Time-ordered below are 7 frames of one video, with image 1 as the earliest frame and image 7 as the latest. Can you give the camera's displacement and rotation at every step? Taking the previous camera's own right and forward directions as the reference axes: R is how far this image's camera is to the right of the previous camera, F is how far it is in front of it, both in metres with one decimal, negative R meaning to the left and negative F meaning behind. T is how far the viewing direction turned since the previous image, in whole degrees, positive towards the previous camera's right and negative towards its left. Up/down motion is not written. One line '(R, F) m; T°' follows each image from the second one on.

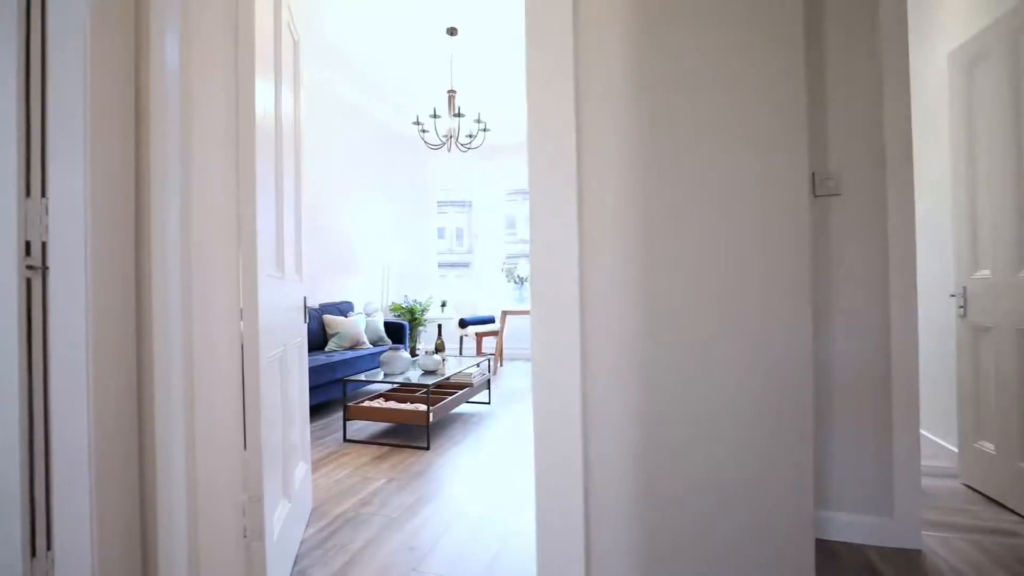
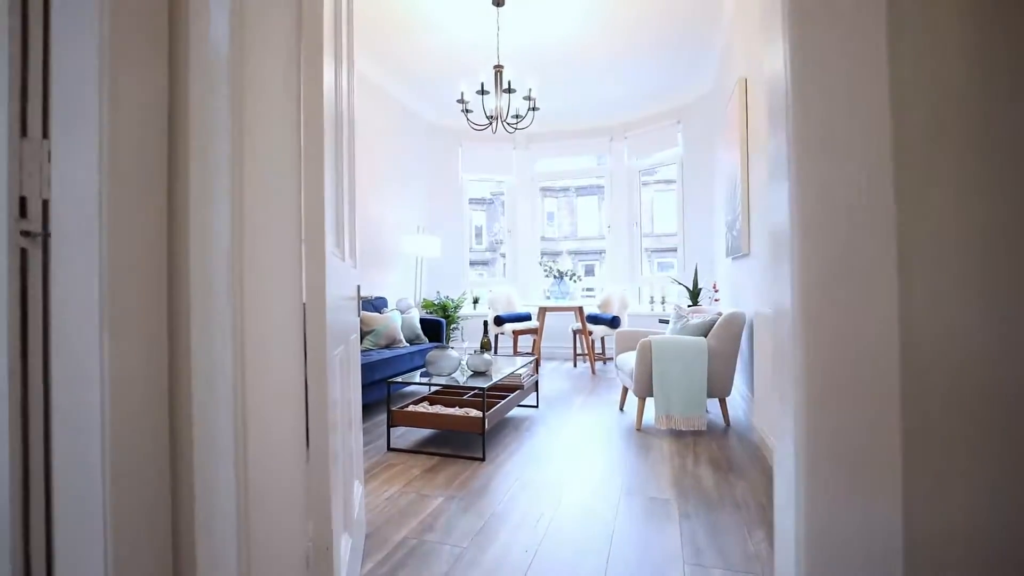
(-0.3, +0.3) m; -2°
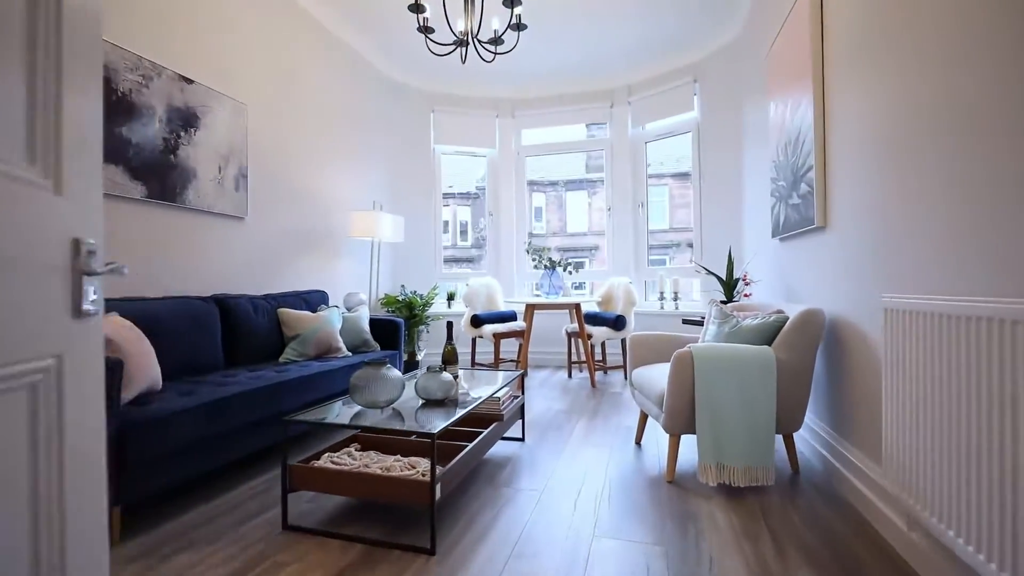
(+0.1, +1.0) m; +1°
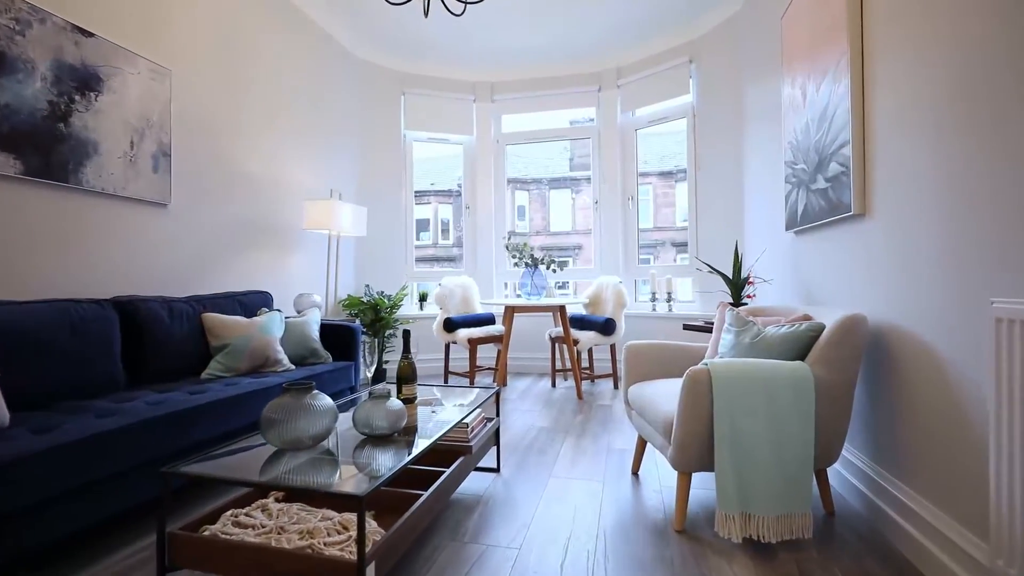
(+0.1, +0.5) m; +2°
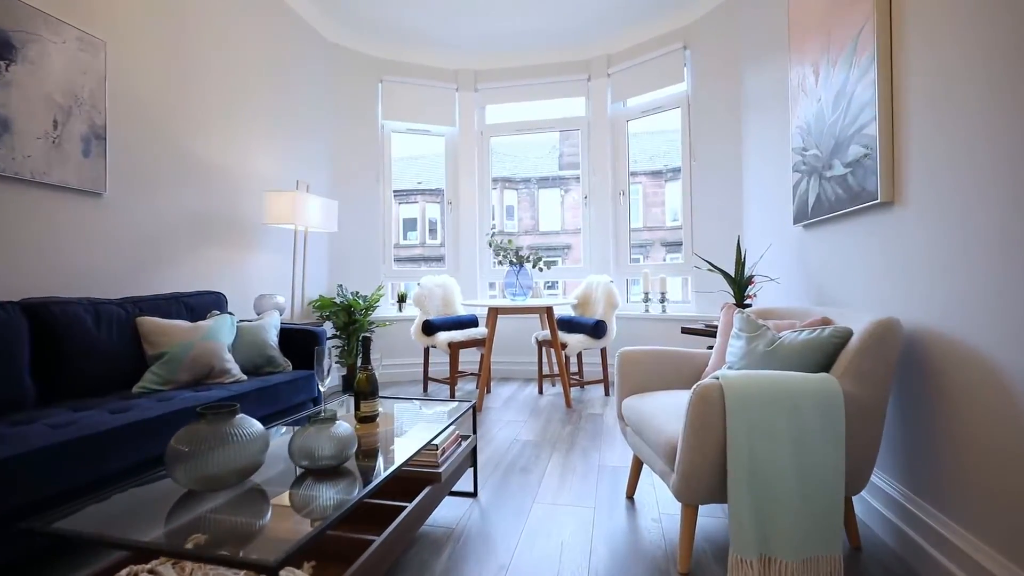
(0.0, +0.3) m; +1°
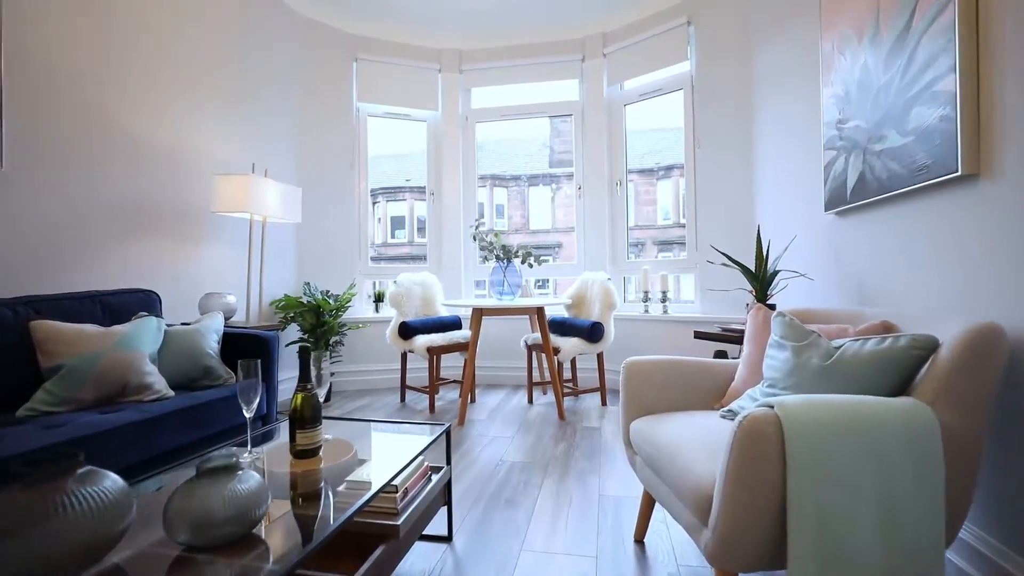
(0.0, +0.4) m; +1°
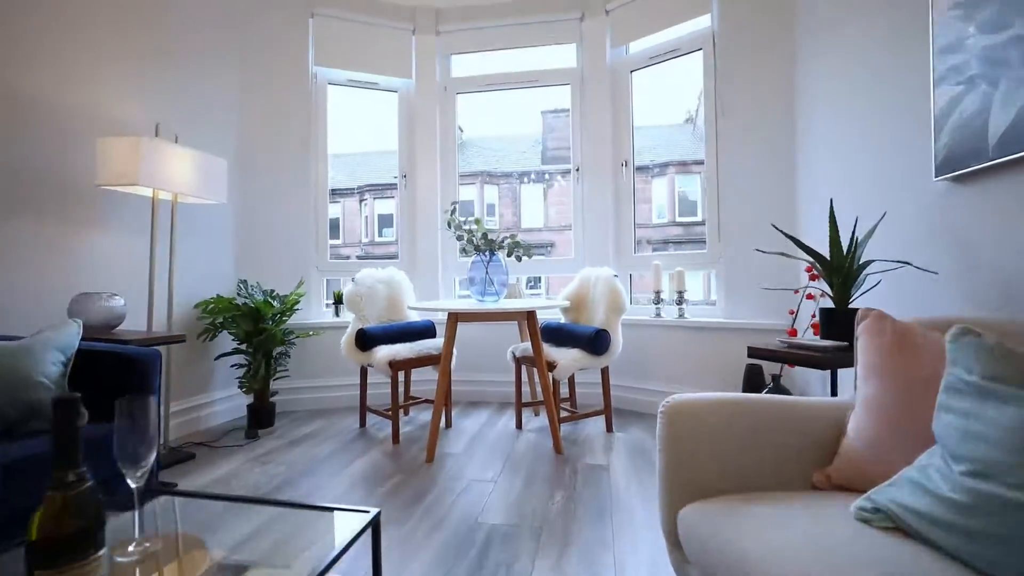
(0.0, +0.7) m; +1°
